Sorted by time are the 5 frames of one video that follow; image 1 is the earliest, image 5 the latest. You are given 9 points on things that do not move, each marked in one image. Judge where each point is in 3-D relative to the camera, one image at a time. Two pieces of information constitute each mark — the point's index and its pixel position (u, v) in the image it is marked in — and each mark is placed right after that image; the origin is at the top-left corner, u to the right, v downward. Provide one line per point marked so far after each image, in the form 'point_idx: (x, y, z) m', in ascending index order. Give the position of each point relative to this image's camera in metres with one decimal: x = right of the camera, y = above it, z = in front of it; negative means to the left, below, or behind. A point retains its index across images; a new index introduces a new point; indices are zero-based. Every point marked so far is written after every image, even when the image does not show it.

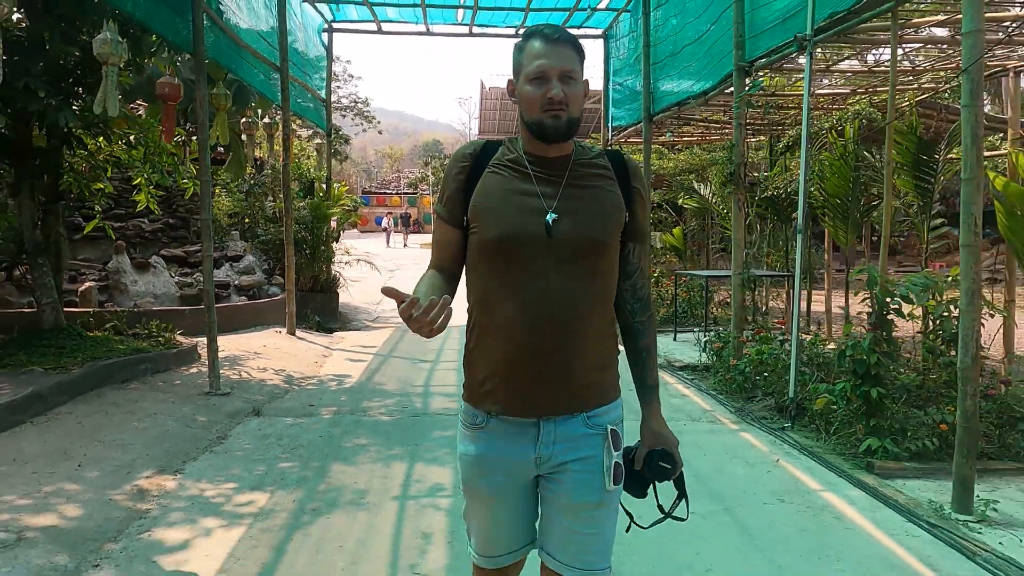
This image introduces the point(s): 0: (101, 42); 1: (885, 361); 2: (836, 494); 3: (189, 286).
0: (-2.3, +1.4, +4.3) m
1: (+1.9, -0.4, +3.9) m
2: (+1.4, -0.9, +3.4) m
3: (-3.4, 0.0, +8.2) m
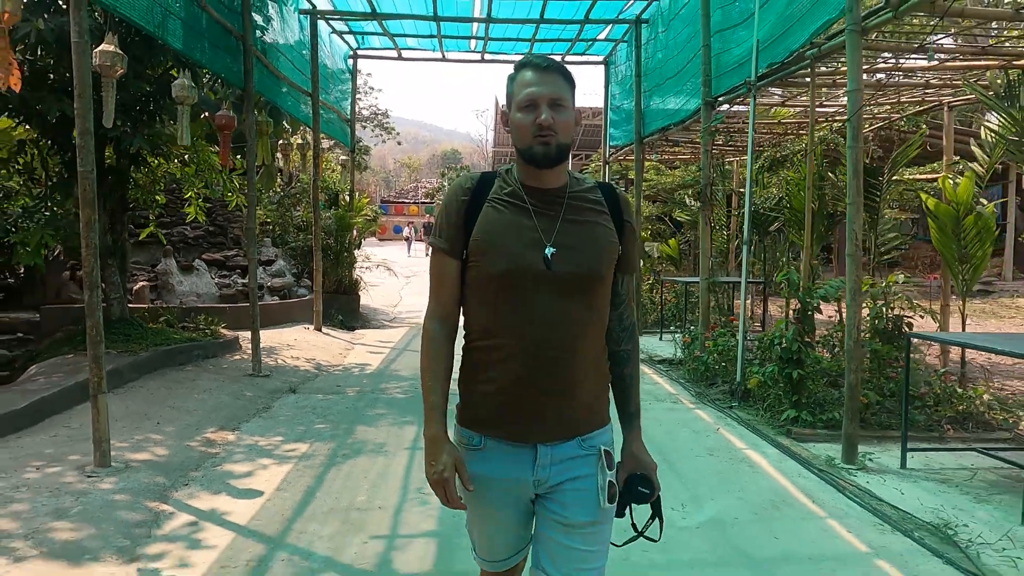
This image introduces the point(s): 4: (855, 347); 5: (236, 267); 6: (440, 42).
0: (-2.3, +1.4, +5.3) m
1: (+1.8, -0.4, +4.8) m
2: (+1.4, -0.9, +4.3) m
3: (-3.4, 0.0, +9.2) m
4: (+1.8, -0.3, +4.0) m
5: (-3.5, +0.3, +9.8) m
6: (-0.9, +3.2, +10.1) m
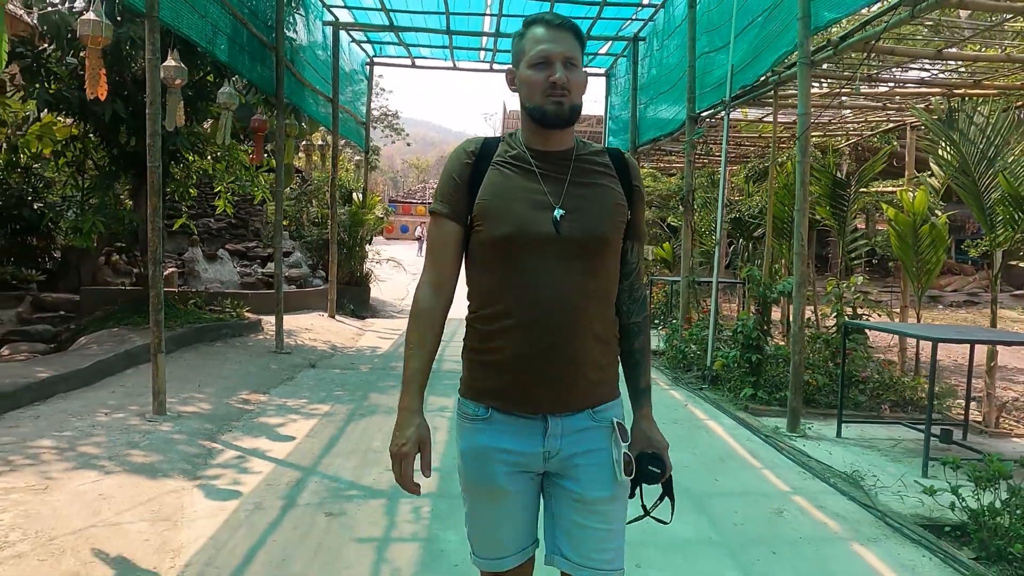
0: (-2.3, +1.5, +6.1) m
1: (+1.8, -0.3, +5.5) m
2: (+1.3, -0.9, +5.0) m
3: (-3.4, +0.2, +9.9) m
4: (+1.8, -0.3, +4.7) m
5: (-3.5, +0.4, +10.5) m
6: (-0.8, +3.3, +10.8) m
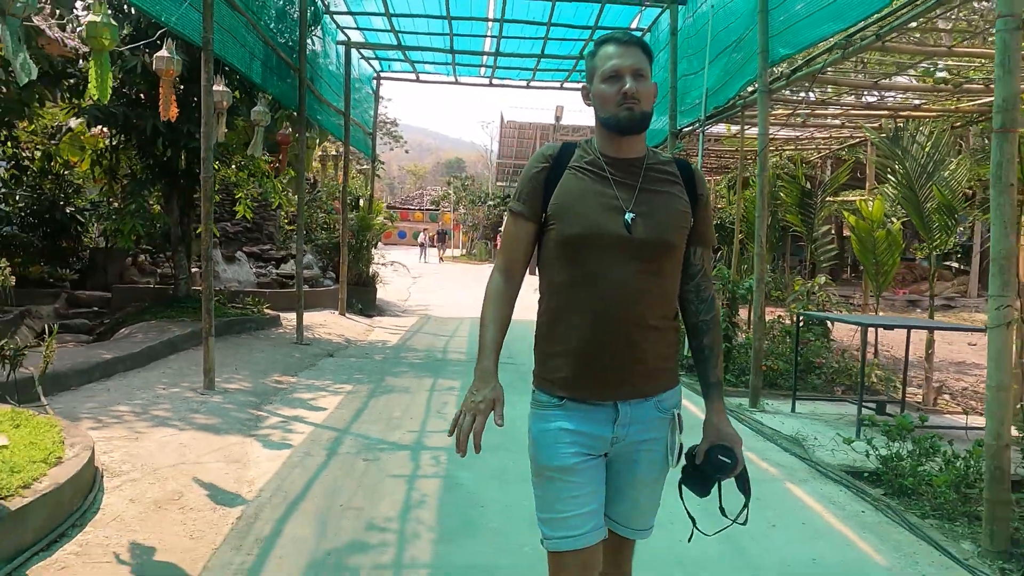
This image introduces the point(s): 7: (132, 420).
0: (-2.3, +1.6, +6.8) m
1: (+1.8, -0.3, +6.2) m
2: (+1.3, -0.8, +5.7) m
3: (-3.4, +0.2, +10.6) m
4: (+1.8, -0.2, +5.5) m
5: (-3.5, +0.4, +11.2) m
6: (-0.9, +3.3, +11.6) m
7: (-2.1, -0.7, +4.2) m
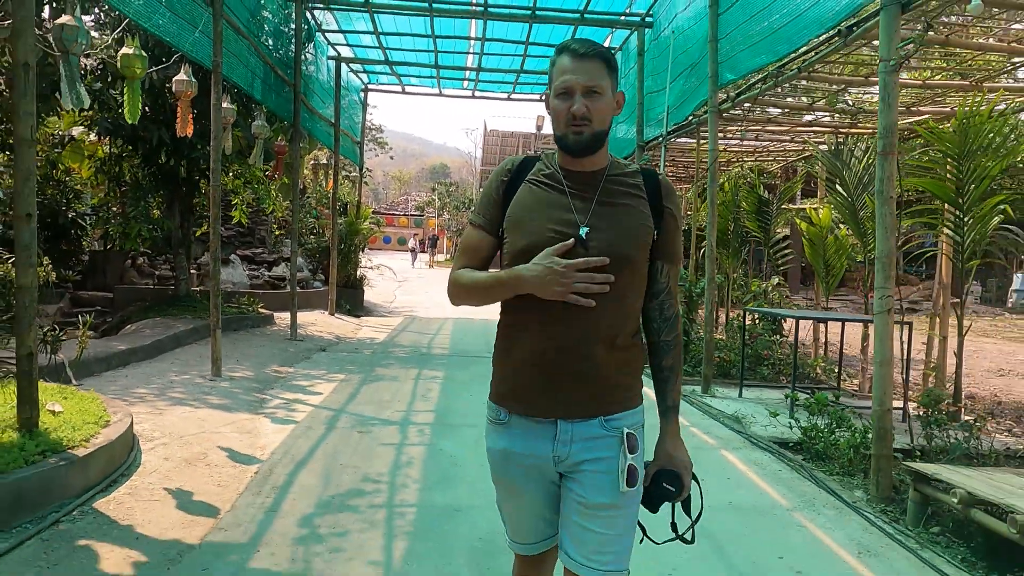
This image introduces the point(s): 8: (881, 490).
0: (-2.5, +1.6, +7.4) m
1: (+1.6, -0.3, +6.9) m
2: (+1.1, -0.8, +6.4) m
3: (-3.7, +0.1, +11.2) m
4: (+1.6, -0.2, +6.1) m
5: (-3.8, +0.4, +11.8) m
6: (-1.2, +3.3, +12.2) m
7: (-2.2, -0.7, +4.8) m
8: (+1.7, -0.9, +3.6) m
